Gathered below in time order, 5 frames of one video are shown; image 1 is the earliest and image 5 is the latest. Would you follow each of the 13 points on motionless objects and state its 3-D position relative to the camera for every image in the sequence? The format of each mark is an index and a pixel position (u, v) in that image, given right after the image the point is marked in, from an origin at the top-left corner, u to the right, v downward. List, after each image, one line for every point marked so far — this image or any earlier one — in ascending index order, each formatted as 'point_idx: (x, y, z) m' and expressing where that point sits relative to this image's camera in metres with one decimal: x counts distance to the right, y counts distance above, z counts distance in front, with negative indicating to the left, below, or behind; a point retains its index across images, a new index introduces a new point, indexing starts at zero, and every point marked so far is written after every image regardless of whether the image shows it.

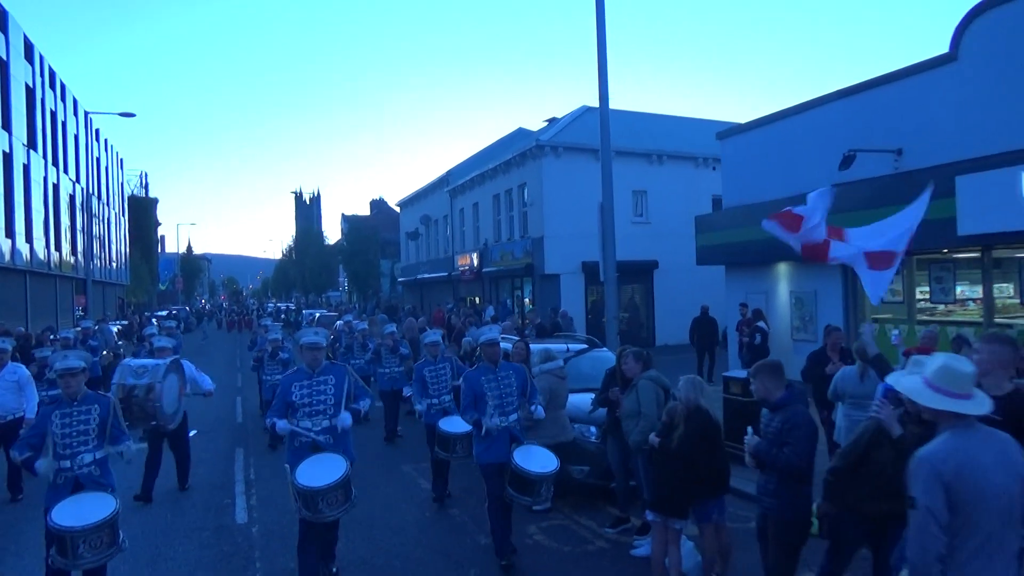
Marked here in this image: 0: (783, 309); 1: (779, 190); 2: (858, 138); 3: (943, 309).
0: (+5.4, -0.4, +15.1) m
1: (+5.3, +1.9, +14.7) m
2: (+5.9, +2.5, +12.9) m
3: (+6.9, -0.3, +12.0) m
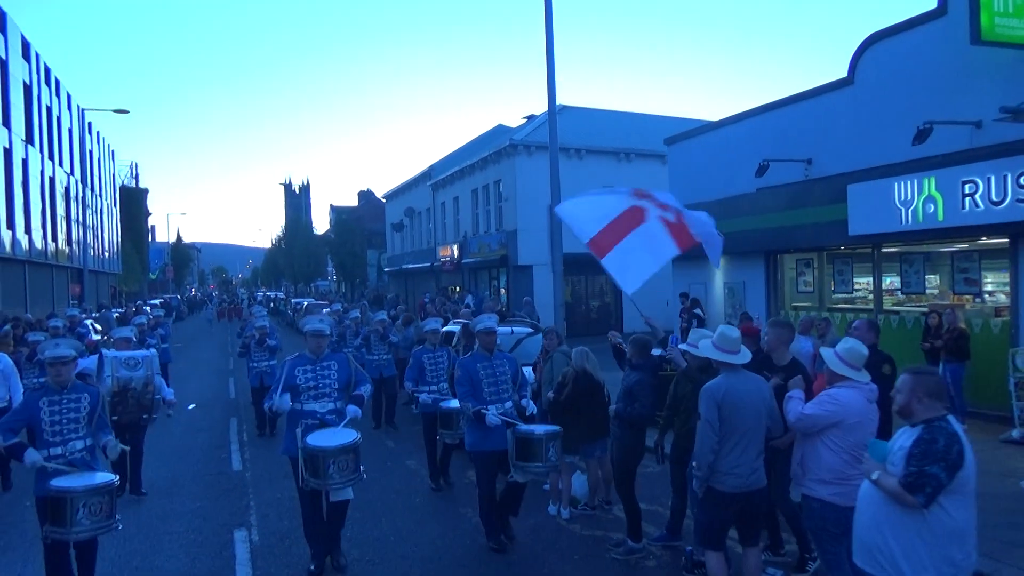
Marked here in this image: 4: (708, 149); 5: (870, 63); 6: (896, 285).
0: (+4.6, -0.2, +16.9) m
1: (+4.5, +2.1, +16.5) m
2: (+5.1, +2.7, +14.8) m
3: (+6.1, -0.2, +13.9) m
4: (+4.4, +3.1, +16.7) m
5: (+5.9, +3.8, +12.5) m
6: (+6.5, 0.0, +12.8) m
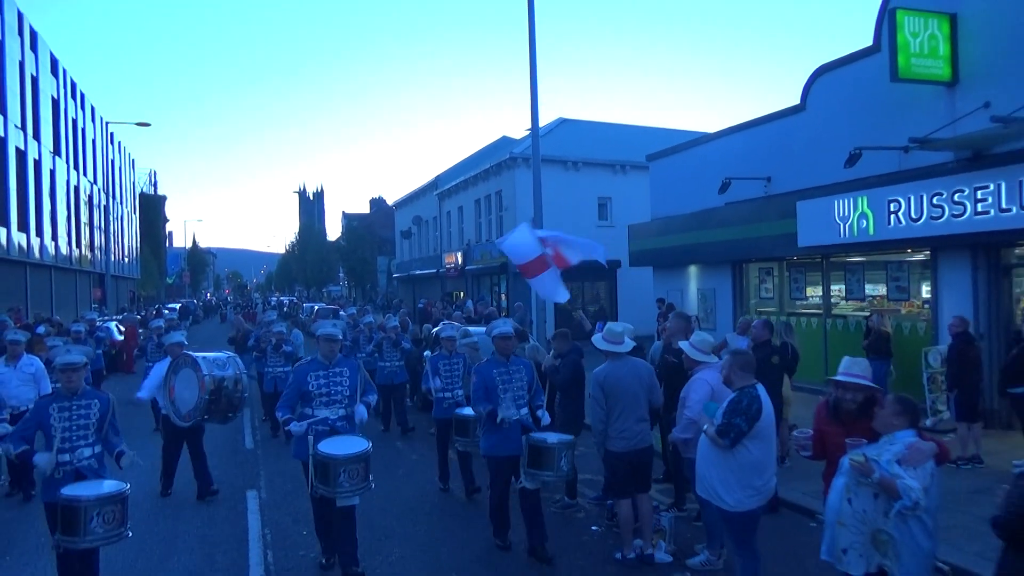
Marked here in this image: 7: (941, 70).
0: (+4.4, -0.4, +18.4) m
1: (+4.2, +1.9, +18.0) m
2: (+4.9, +2.6, +16.2) m
3: (+5.8, -0.3, +15.3) m
4: (+4.1, +3.0, +18.2) m
5: (+5.6, +3.6, +14.0) m
6: (+6.2, -0.1, +14.2) m
7: (+6.4, +3.3, +11.3) m
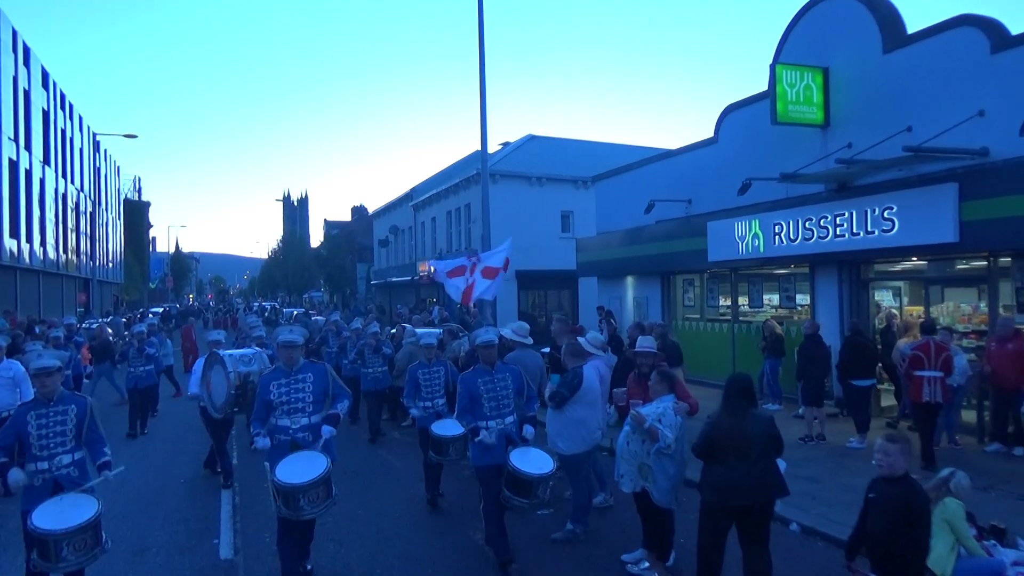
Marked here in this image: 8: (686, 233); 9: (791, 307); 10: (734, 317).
0: (+3.2, -0.6, +20.5) m
1: (+3.0, +1.7, +20.1) m
2: (+3.7, +2.4, +18.3) m
3: (+4.7, -0.5, +17.4) m
4: (+2.9, +2.7, +20.3) m
5: (+4.5, +3.5, +16.1) m
6: (+5.1, -0.3, +16.3) m
7: (+5.4, +3.1, +13.4) m
8: (+3.9, +1.2, +17.0) m
9: (+5.5, -0.4, +15.1) m
10: (+4.9, -0.6, +16.6) m
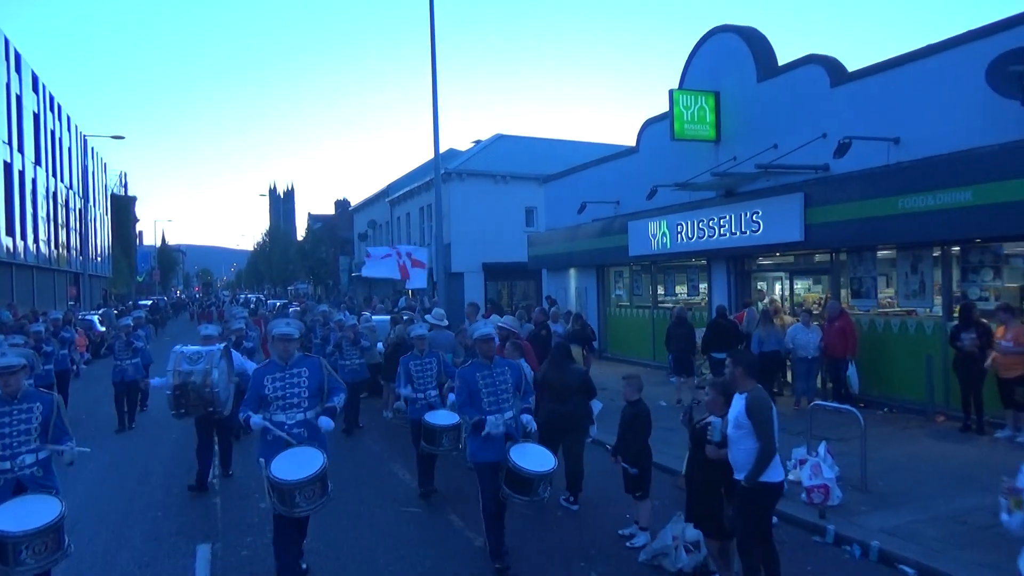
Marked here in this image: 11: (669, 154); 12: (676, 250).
0: (+1.8, -0.3, +23.0) m
1: (+1.7, +2.0, +22.5) m
2: (+2.4, +2.6, +20.8) m
3: (+3.4, -0.3, +19.9) m
4: (+1.6, +3.0, +22.7) m
5: (+3.2, +3.7, +18.6) m
6: (+3.8, 0.0, +18.8) m
7: (+4.1, +3.3, +15.9) m
8: (+2.6, +1.5, +19.5) m
9: (+4.3, -0.1, +17.6) m
10: (+3.6, -0.4, +19.1) m
11: (+3.6, +3.1, +17.6) m
12: (+3.6, +0.8, +16.9) m
